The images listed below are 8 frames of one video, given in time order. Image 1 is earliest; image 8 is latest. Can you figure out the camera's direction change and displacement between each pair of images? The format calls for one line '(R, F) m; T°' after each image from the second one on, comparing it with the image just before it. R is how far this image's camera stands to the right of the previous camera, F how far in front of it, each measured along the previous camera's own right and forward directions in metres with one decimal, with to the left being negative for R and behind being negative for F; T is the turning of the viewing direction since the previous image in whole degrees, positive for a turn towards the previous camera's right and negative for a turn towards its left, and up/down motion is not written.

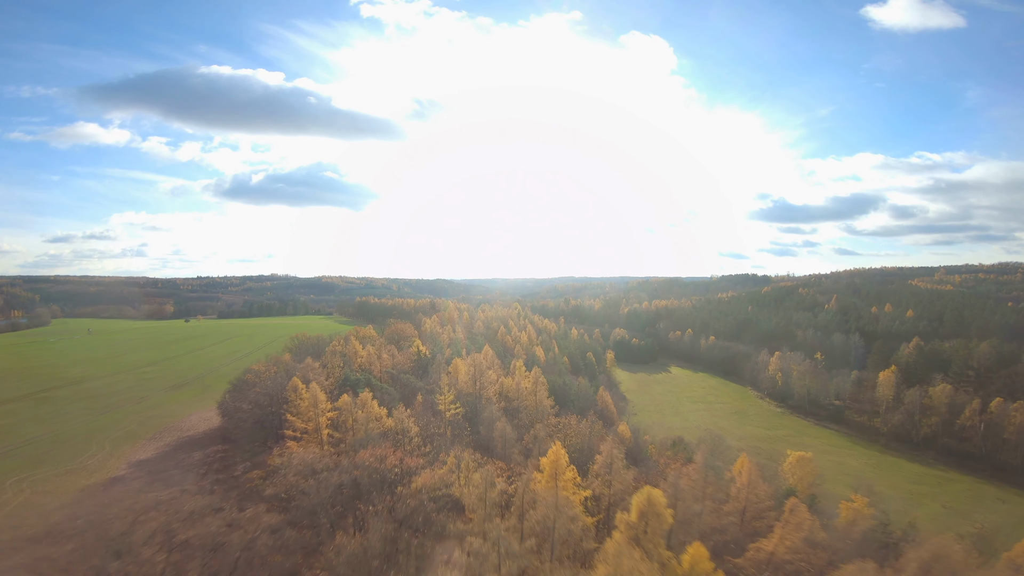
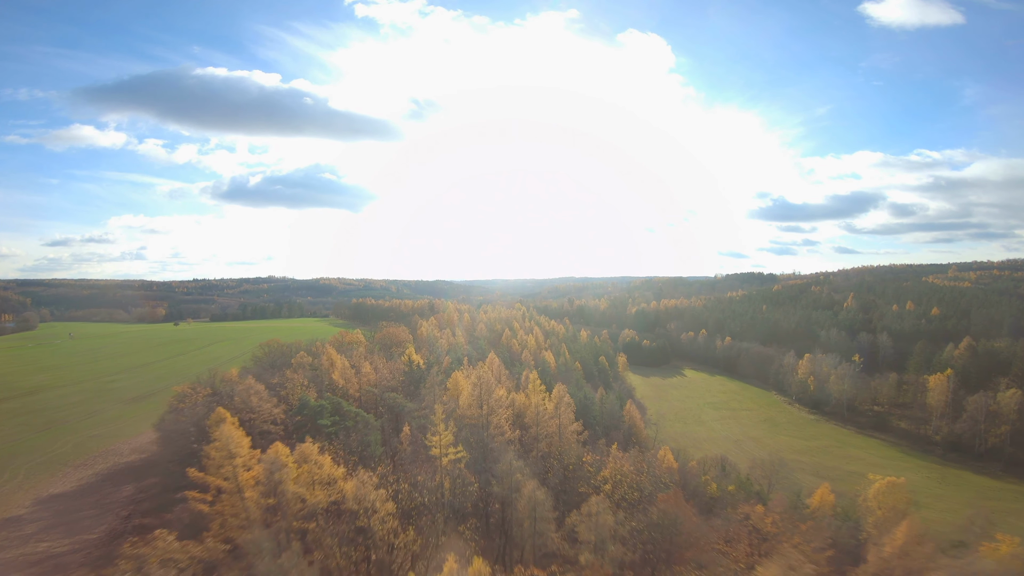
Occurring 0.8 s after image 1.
(-1.4, +10.4) m; 0°
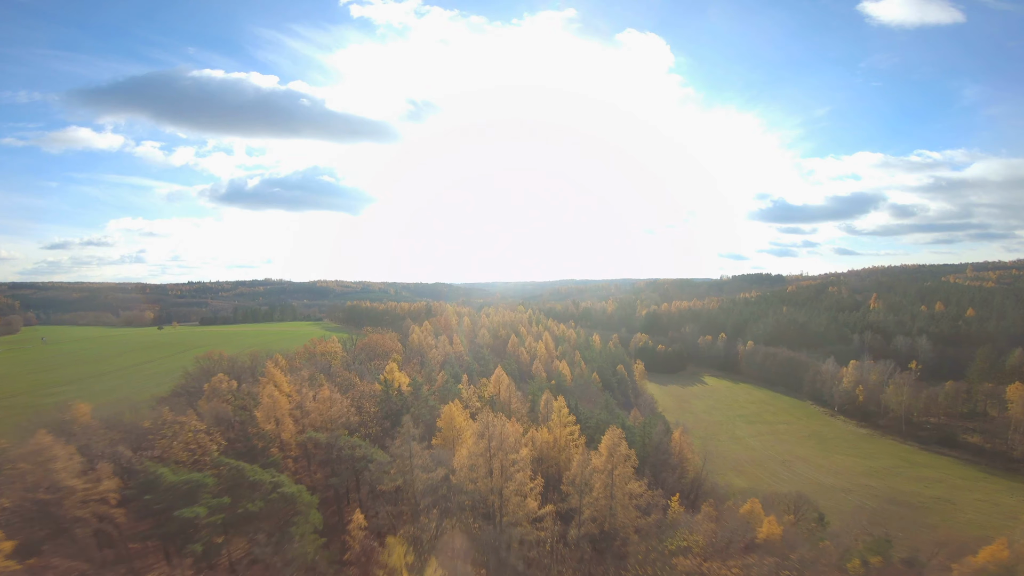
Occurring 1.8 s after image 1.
(-1.4, +13.1) m; 0°
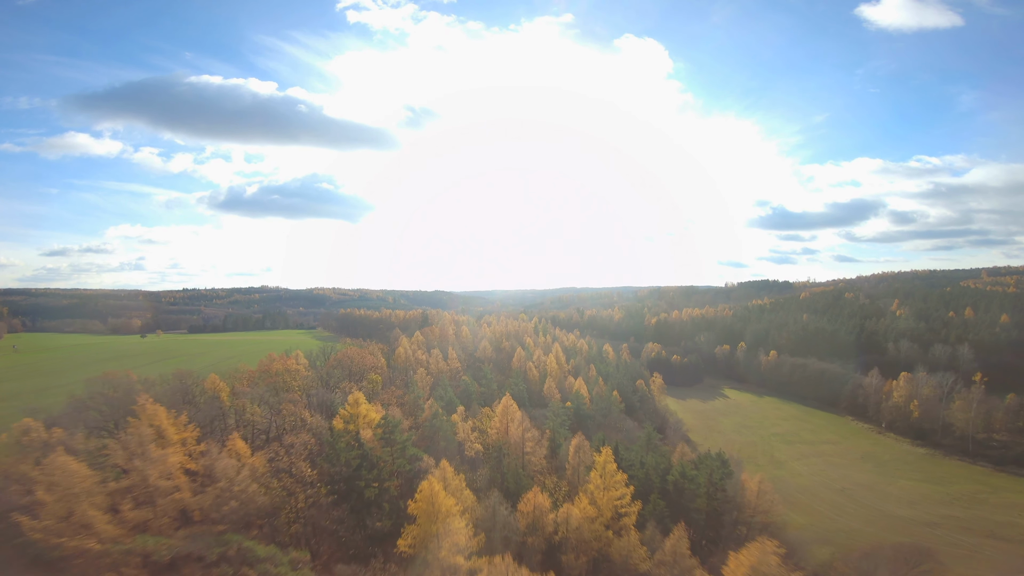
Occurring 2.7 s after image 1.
(-1.0, +11.9) m; 0°
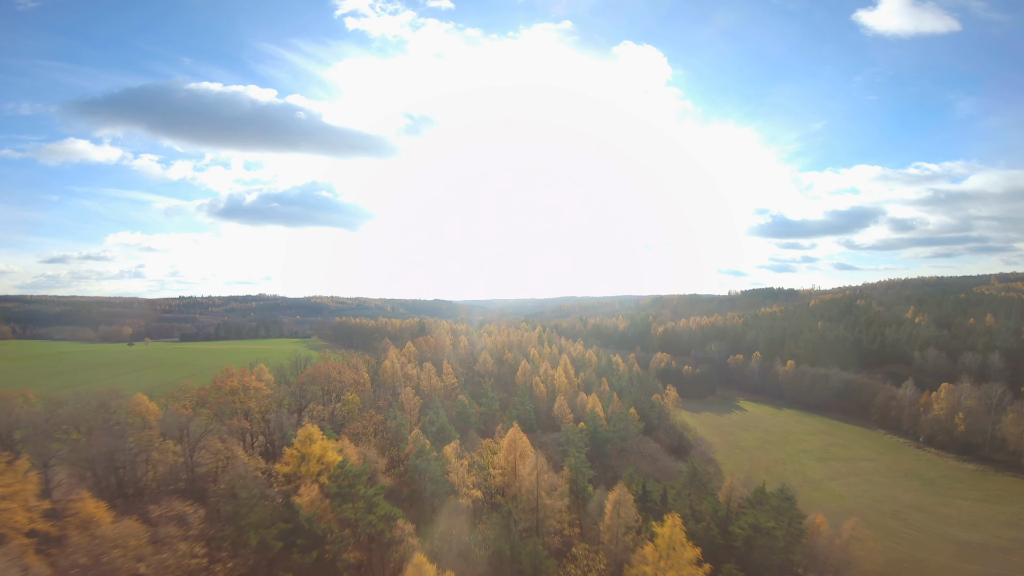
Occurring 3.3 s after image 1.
(-0.6, +7.7) m; 0°
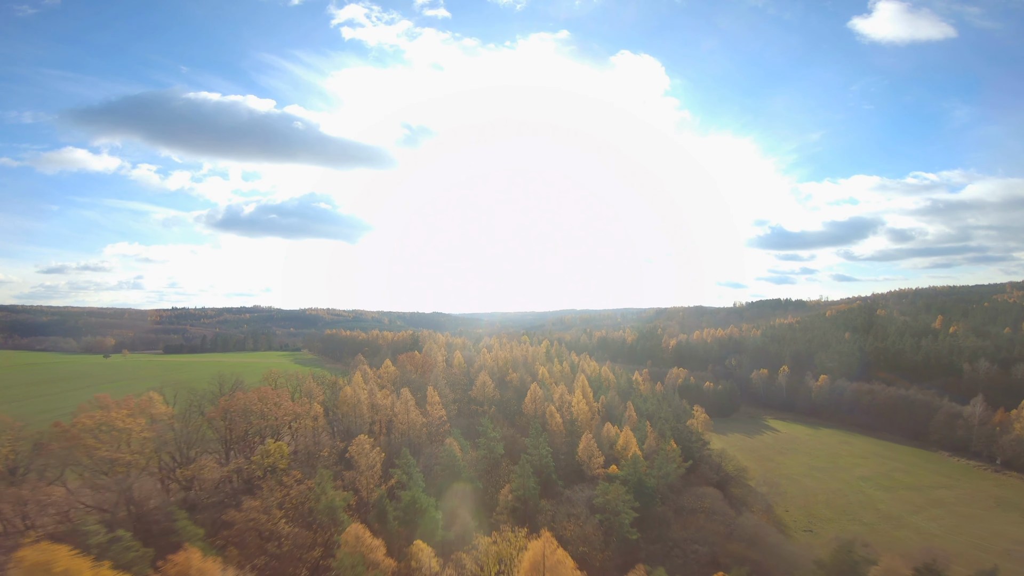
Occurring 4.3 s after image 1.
(-0.9, +12.8) m; 0°
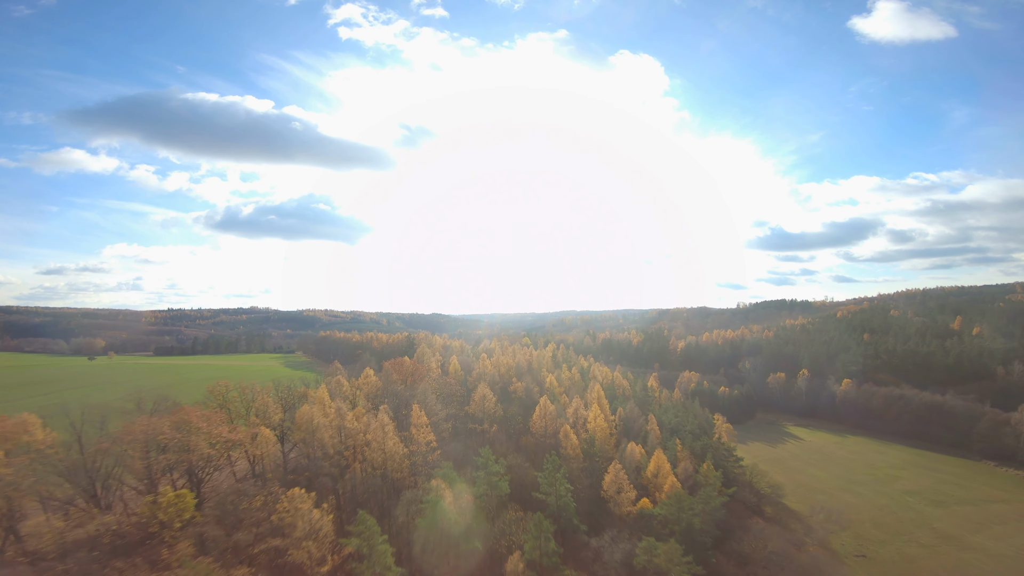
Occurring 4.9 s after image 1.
(-0.5, +7.6) m; 0°
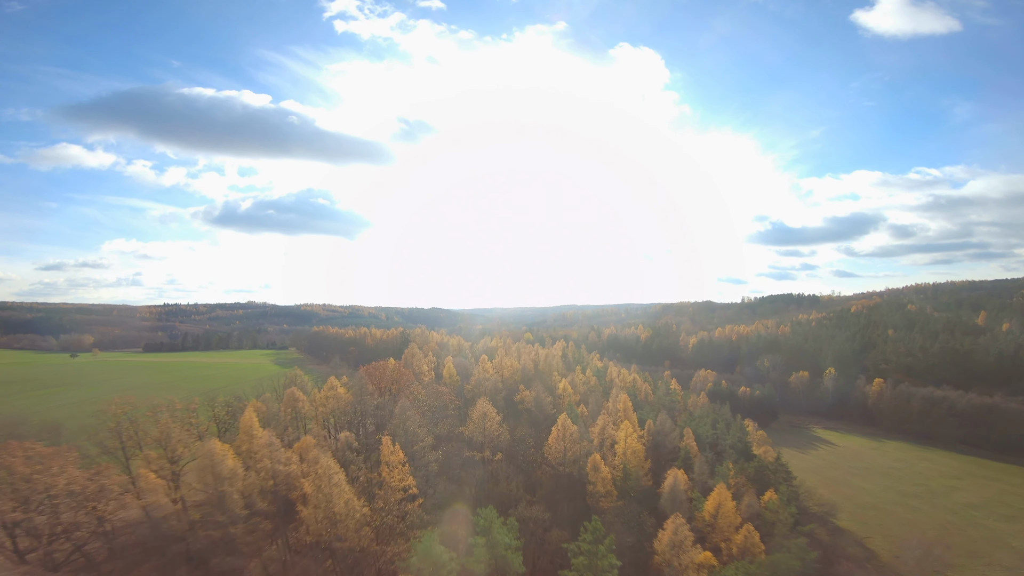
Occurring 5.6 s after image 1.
(-0.6, +9.0) m; 0°
